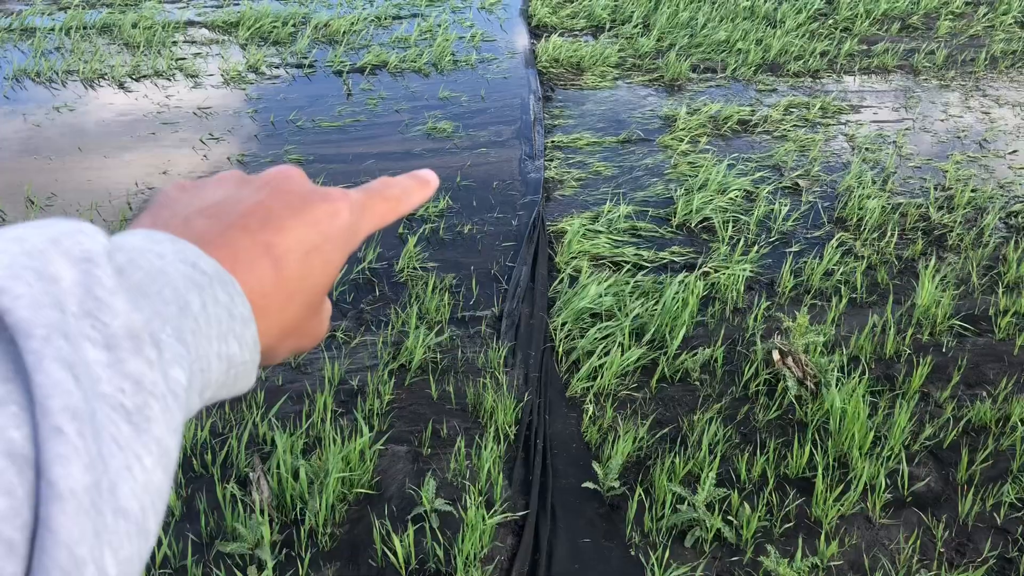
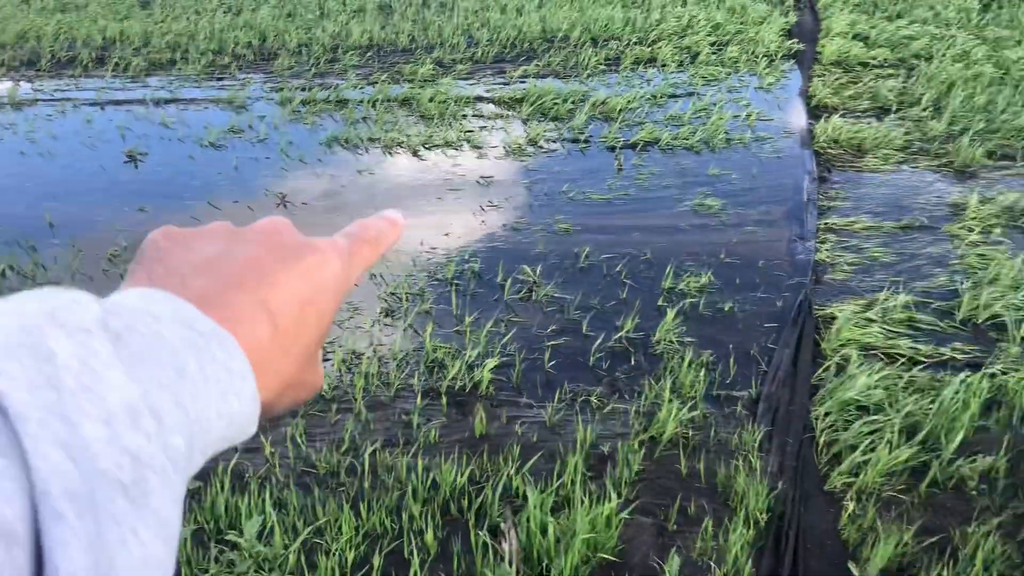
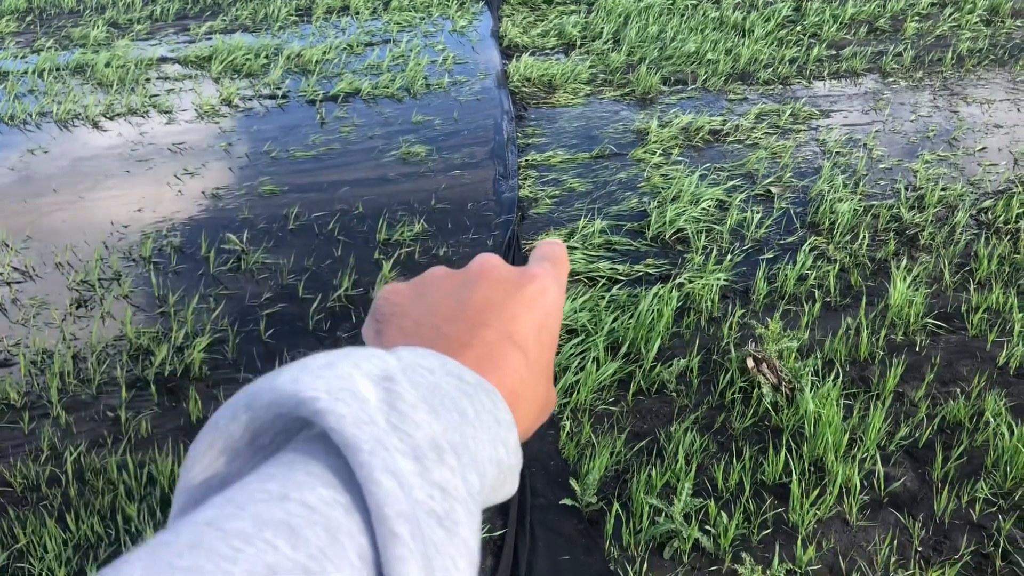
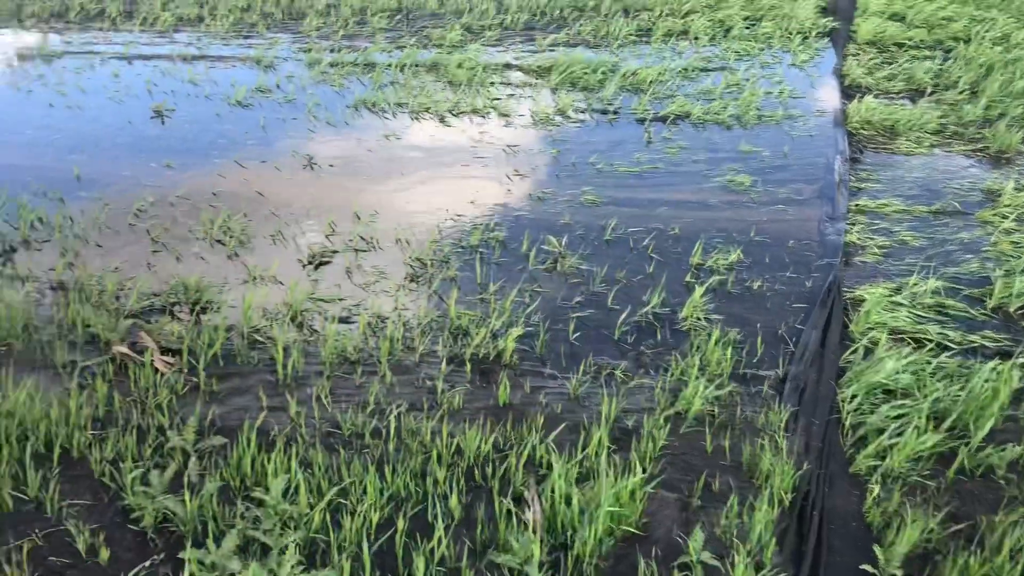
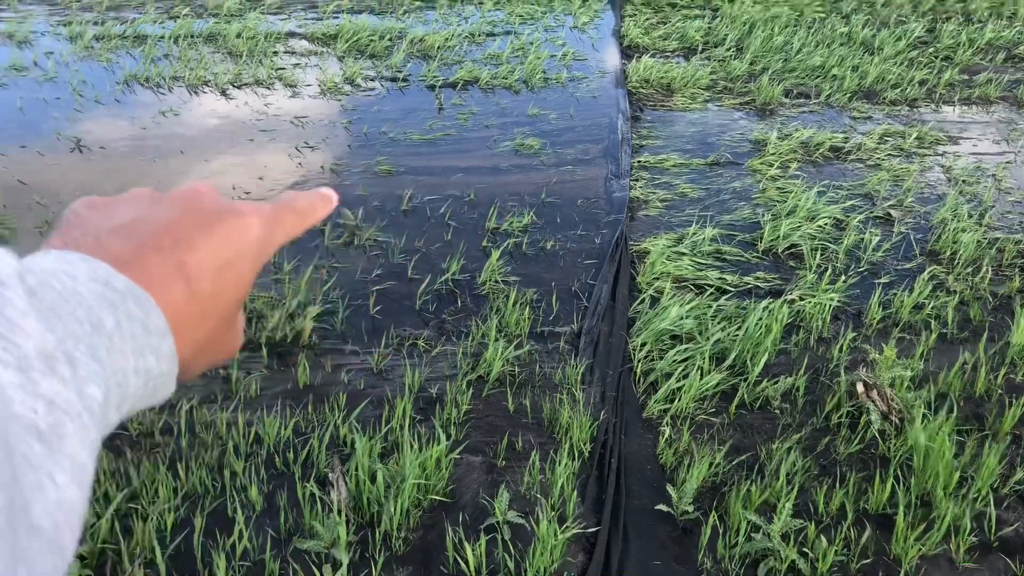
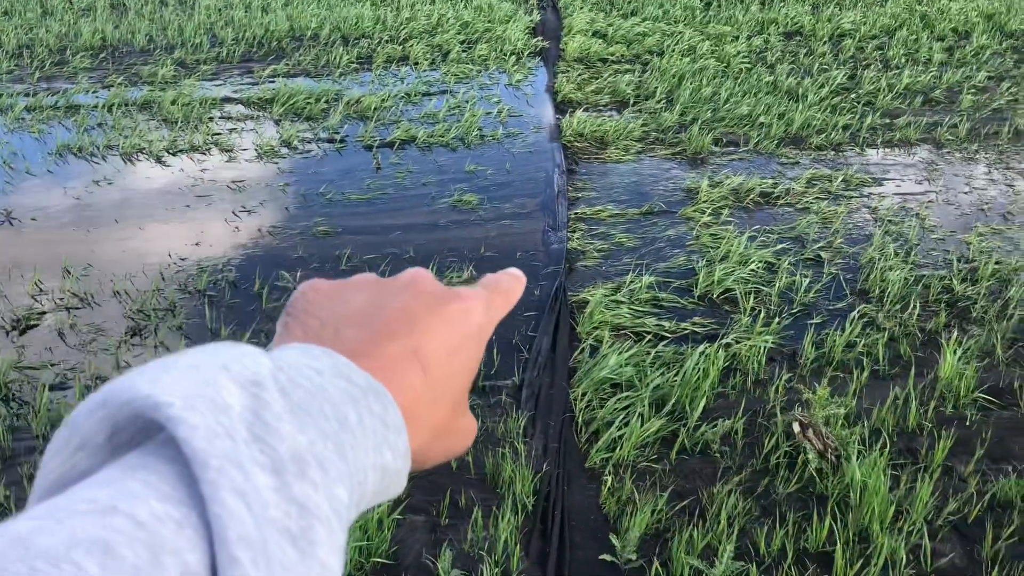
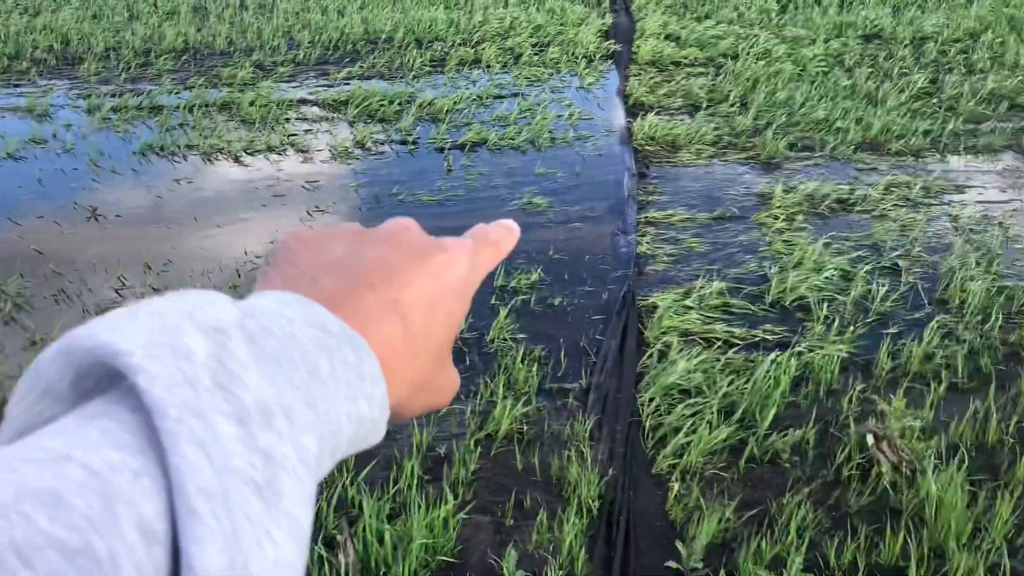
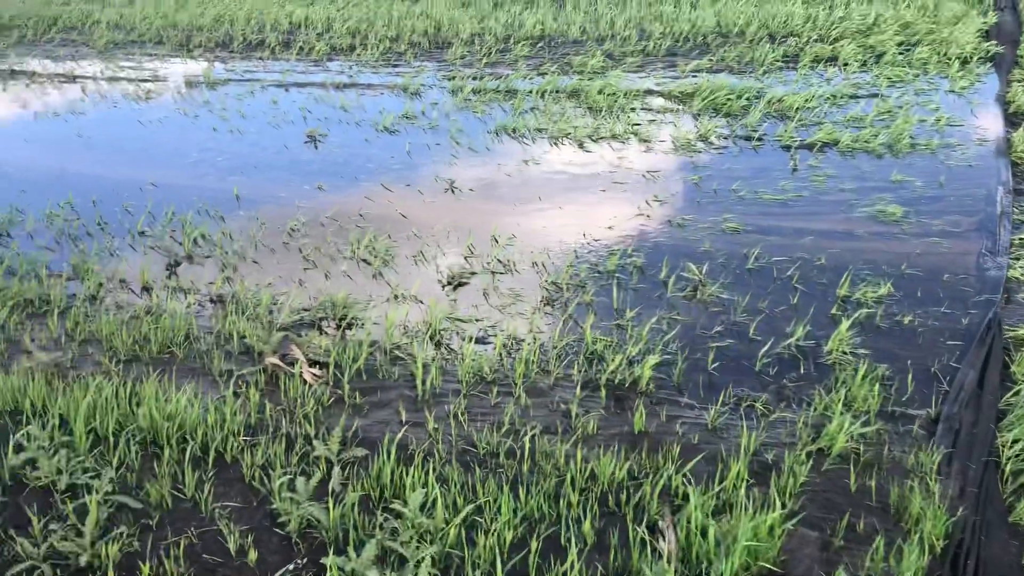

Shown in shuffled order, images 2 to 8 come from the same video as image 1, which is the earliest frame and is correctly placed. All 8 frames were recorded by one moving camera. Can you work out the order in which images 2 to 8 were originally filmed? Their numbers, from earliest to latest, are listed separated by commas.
5, 4, 8, 2, 7, 6, 3
